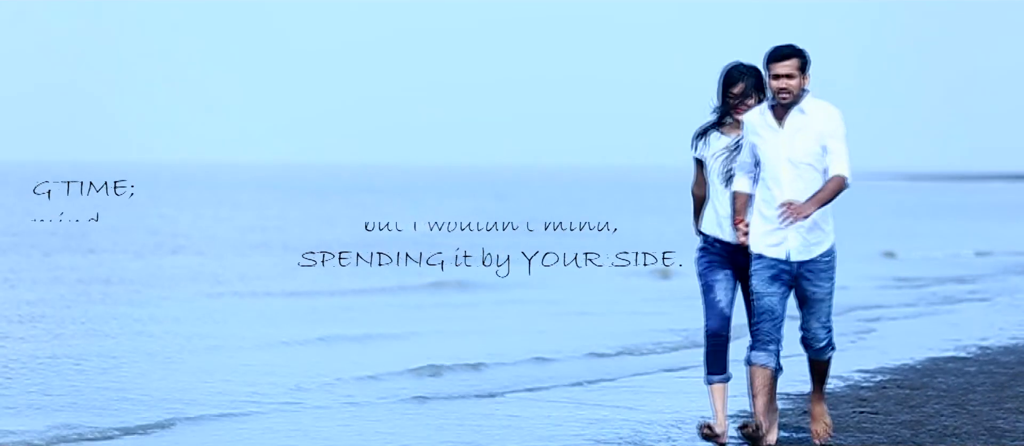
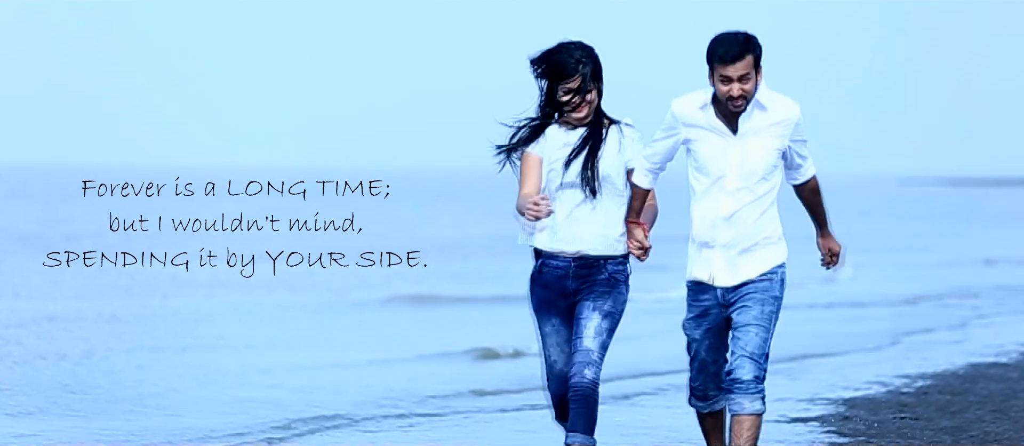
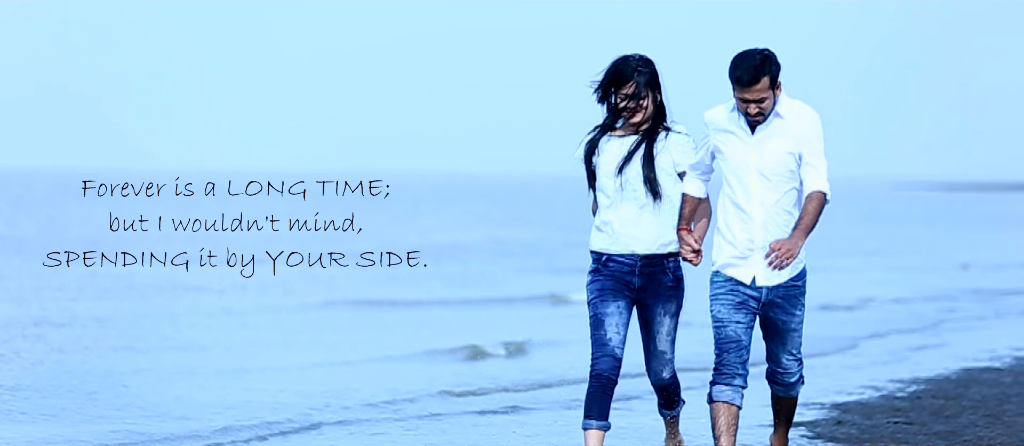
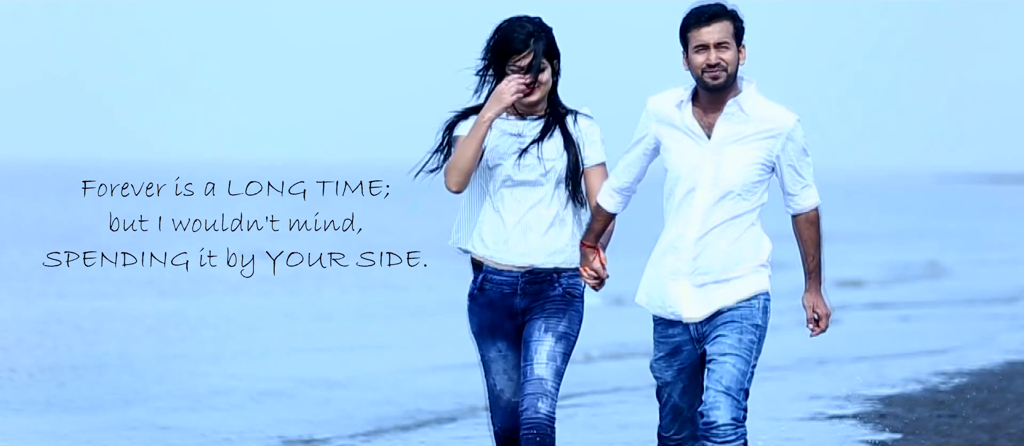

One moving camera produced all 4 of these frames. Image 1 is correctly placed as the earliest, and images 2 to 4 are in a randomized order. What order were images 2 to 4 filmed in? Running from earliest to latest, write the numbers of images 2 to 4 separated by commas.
3, 2, 4
